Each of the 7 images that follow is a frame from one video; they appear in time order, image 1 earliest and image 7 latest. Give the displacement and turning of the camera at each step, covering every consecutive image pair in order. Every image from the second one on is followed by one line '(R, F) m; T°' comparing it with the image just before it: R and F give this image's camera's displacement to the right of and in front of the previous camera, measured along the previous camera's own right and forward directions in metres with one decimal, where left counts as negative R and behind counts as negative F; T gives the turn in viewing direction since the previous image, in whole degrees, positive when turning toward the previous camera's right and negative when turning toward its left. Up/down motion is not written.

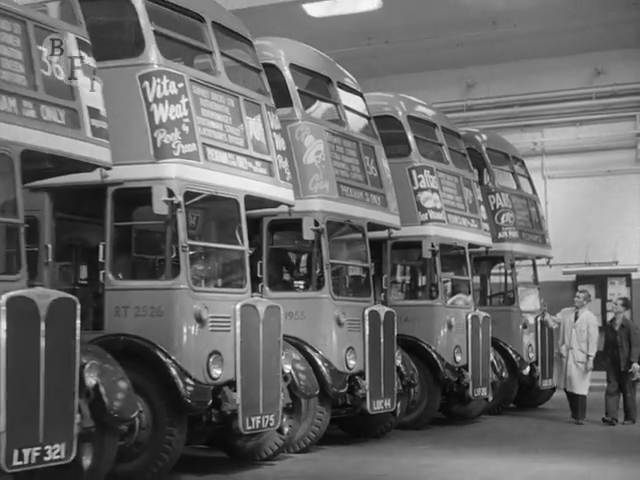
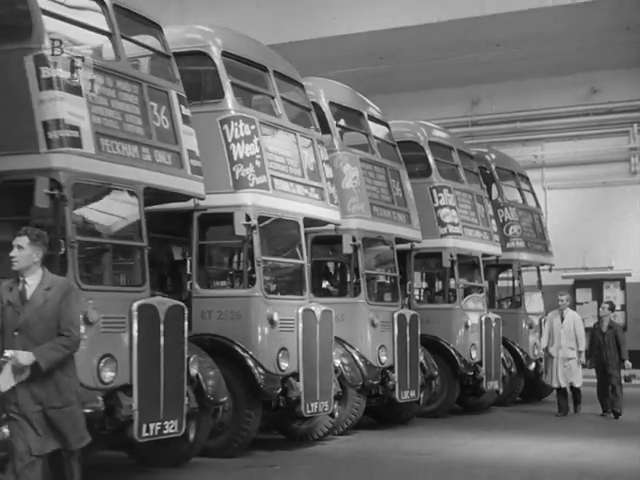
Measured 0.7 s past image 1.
(-0.5, -1.8) m; 0°
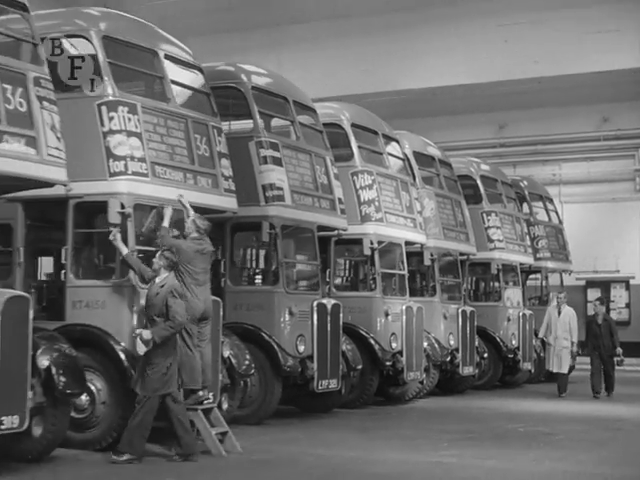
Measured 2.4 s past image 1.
(-1.2, -4.4) m; 0°
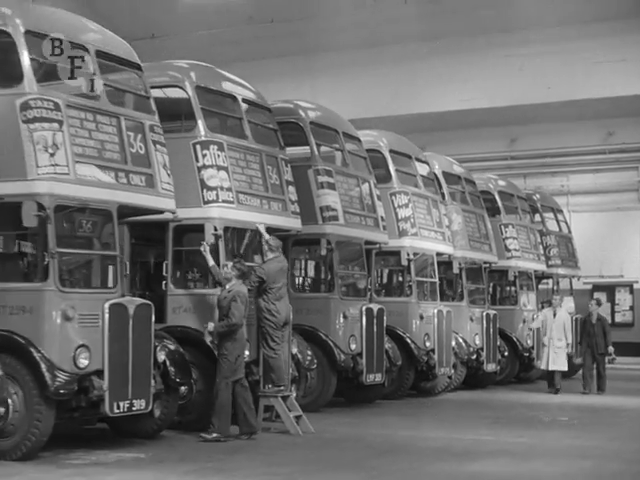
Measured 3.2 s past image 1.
(-0.6, -2.0) m; 0°
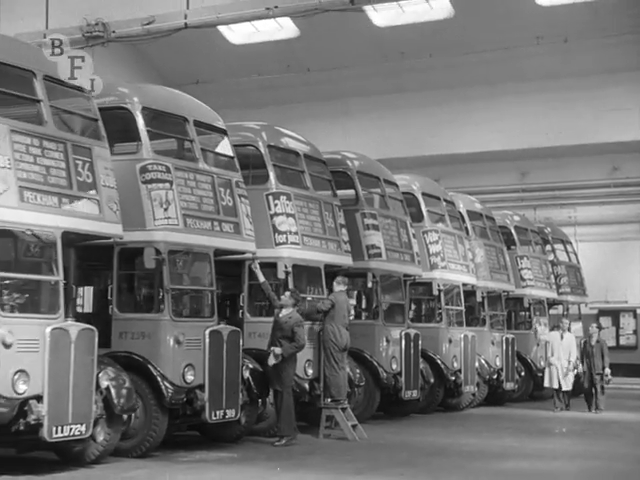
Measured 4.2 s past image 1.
(-0.6, -2.2) m; 0°
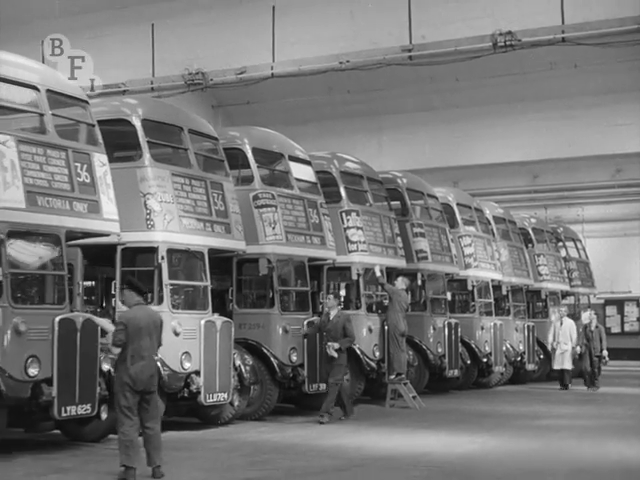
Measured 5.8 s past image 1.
(-0.9, -3.4) m; 0°
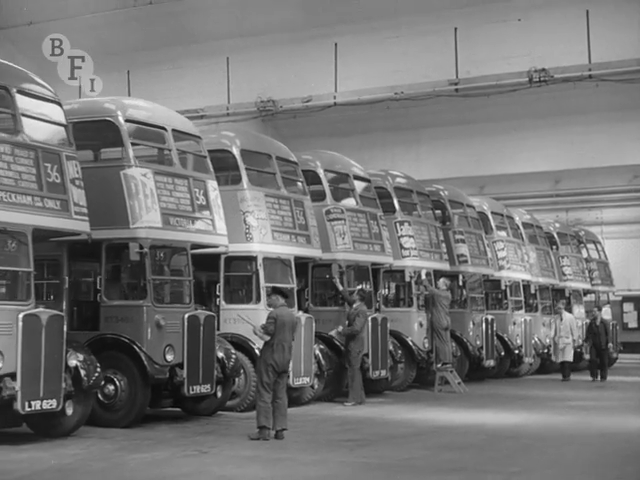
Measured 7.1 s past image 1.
(-0.7, -2.7) m; -1°
